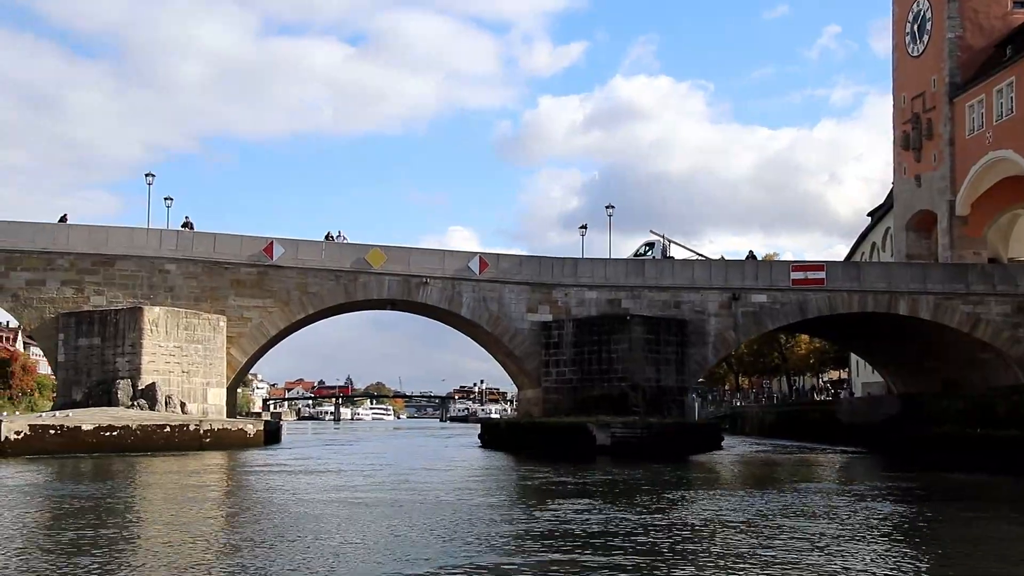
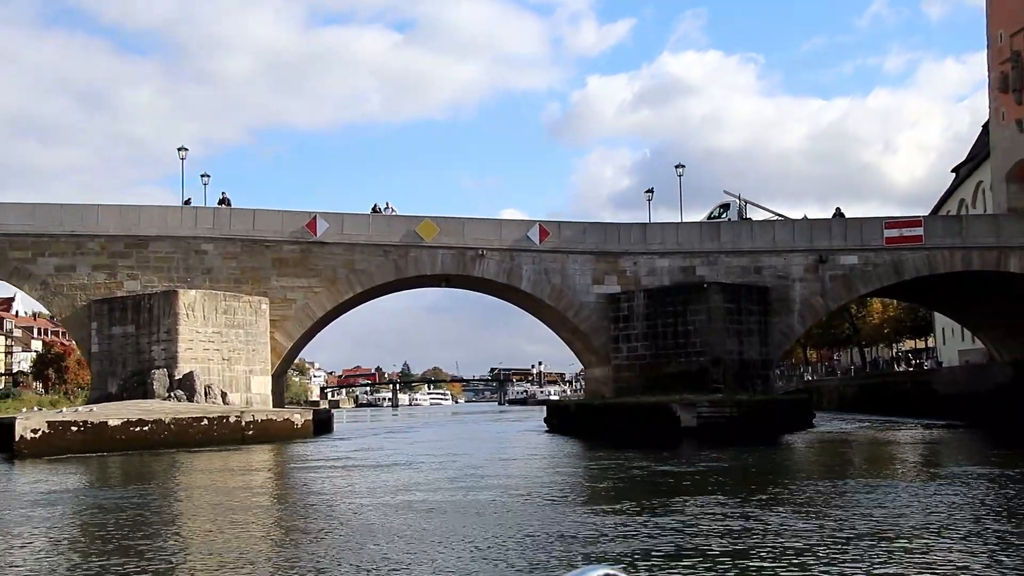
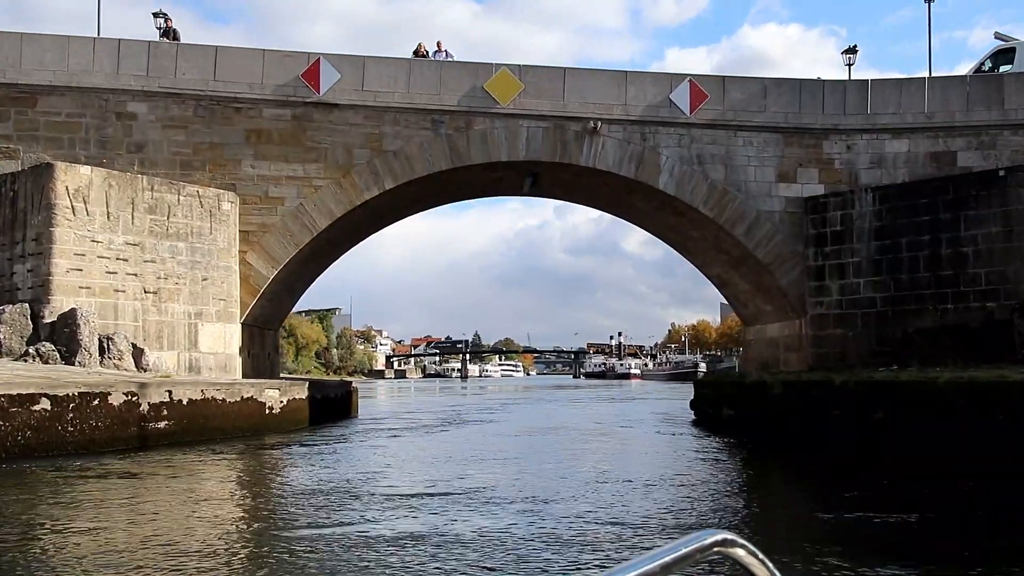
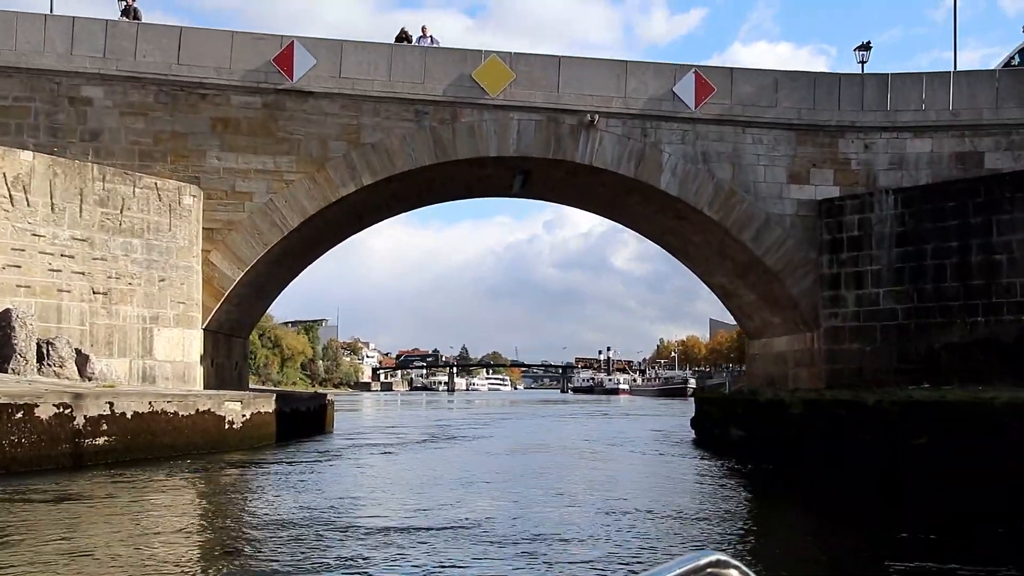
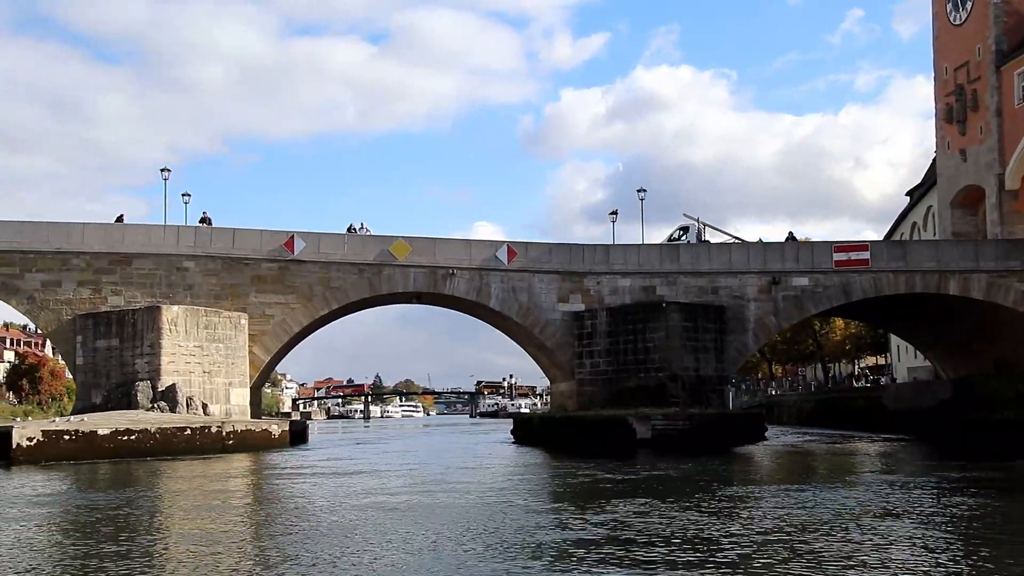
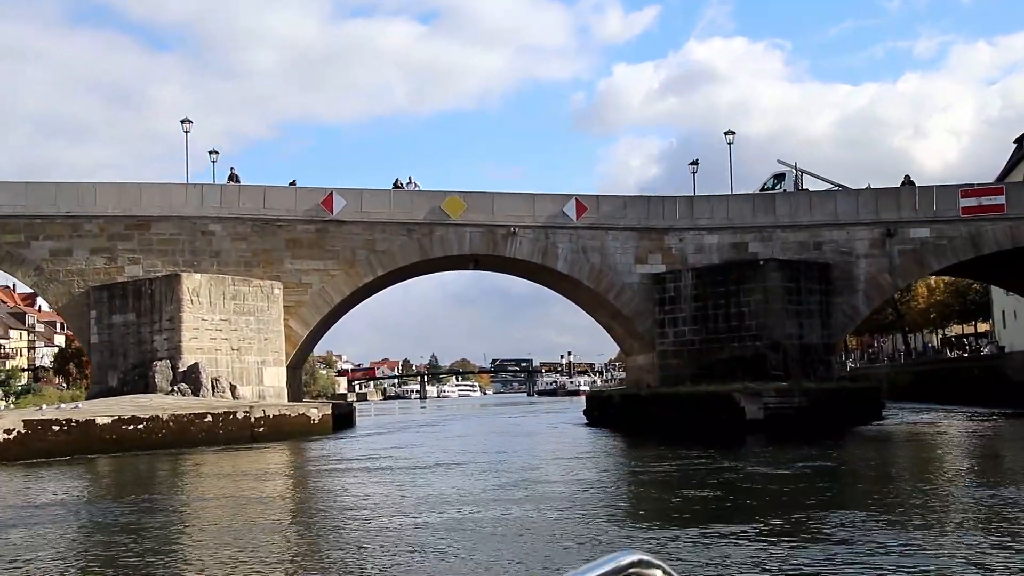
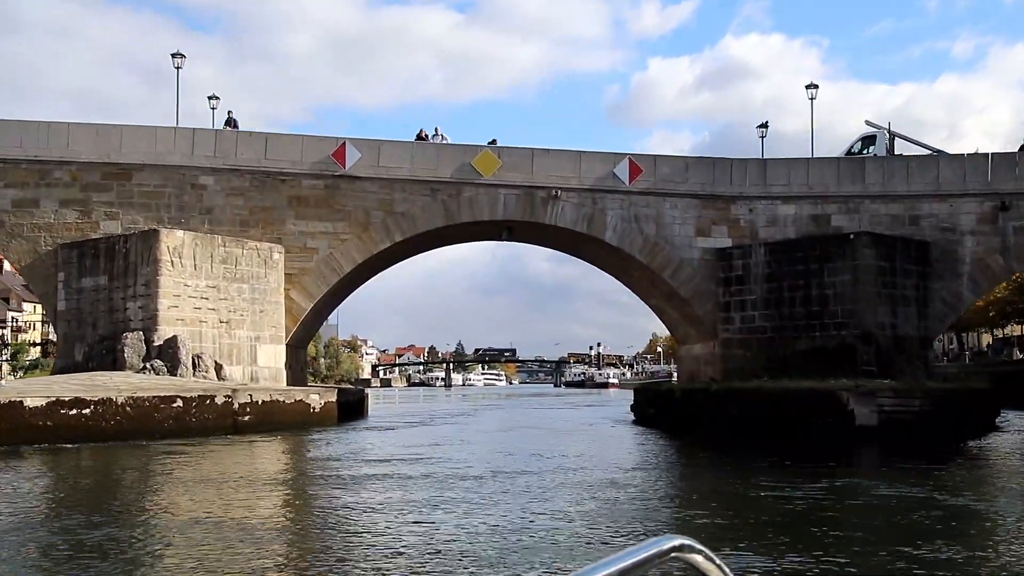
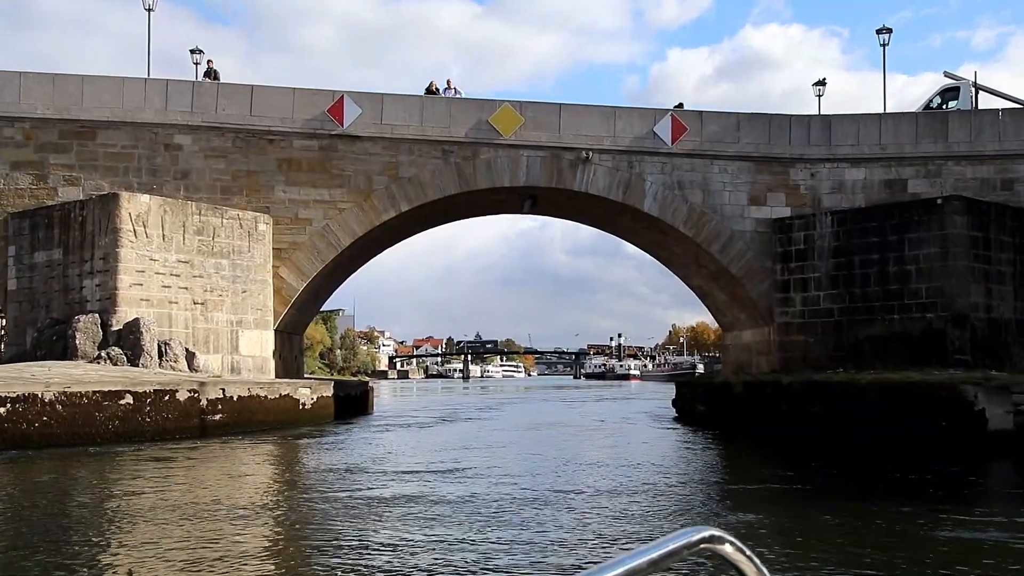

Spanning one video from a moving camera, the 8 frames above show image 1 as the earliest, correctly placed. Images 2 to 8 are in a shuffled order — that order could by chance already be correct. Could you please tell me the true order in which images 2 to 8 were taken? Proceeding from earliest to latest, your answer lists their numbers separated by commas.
5, 2, 6, 7, 8, 3, 4
